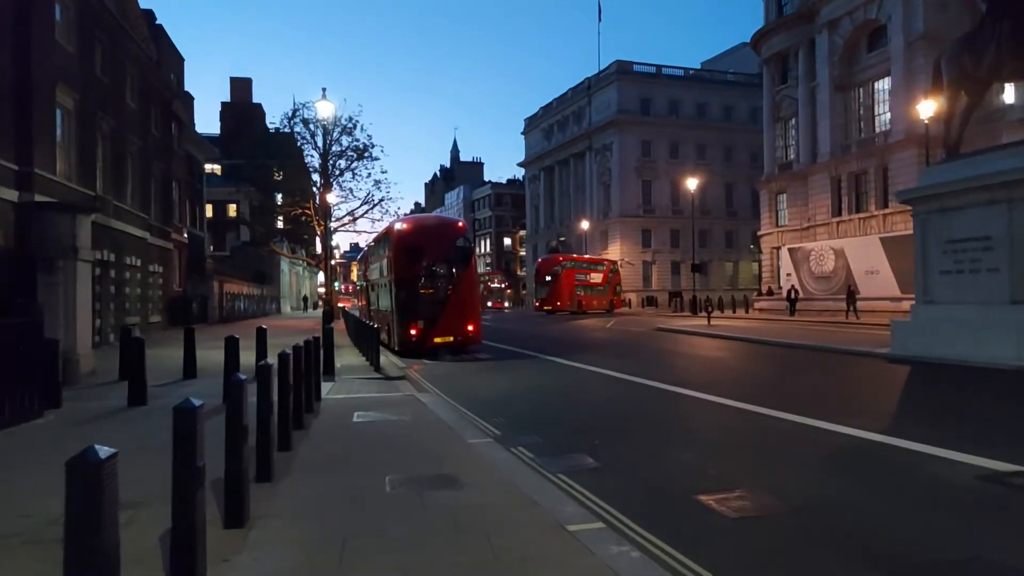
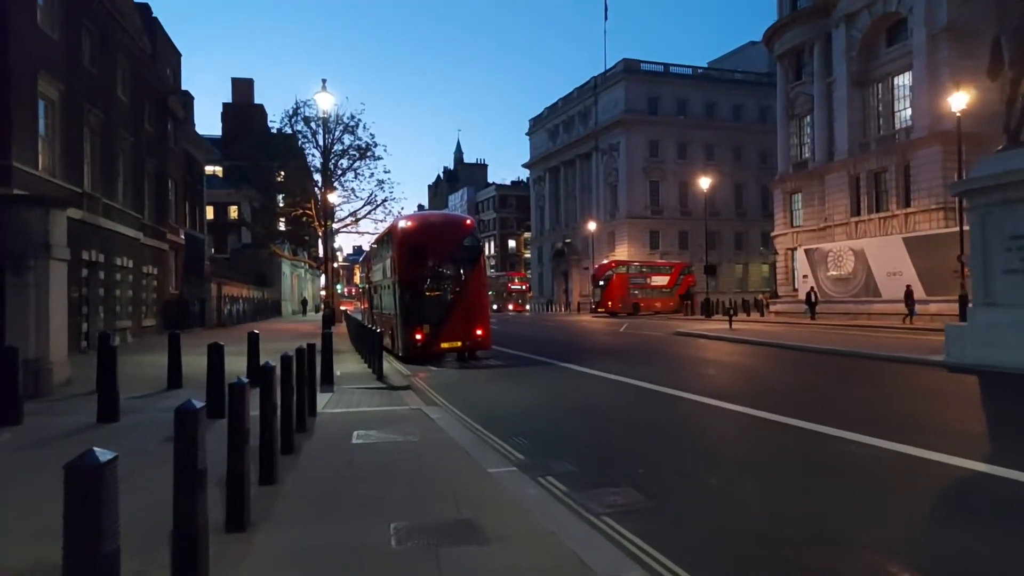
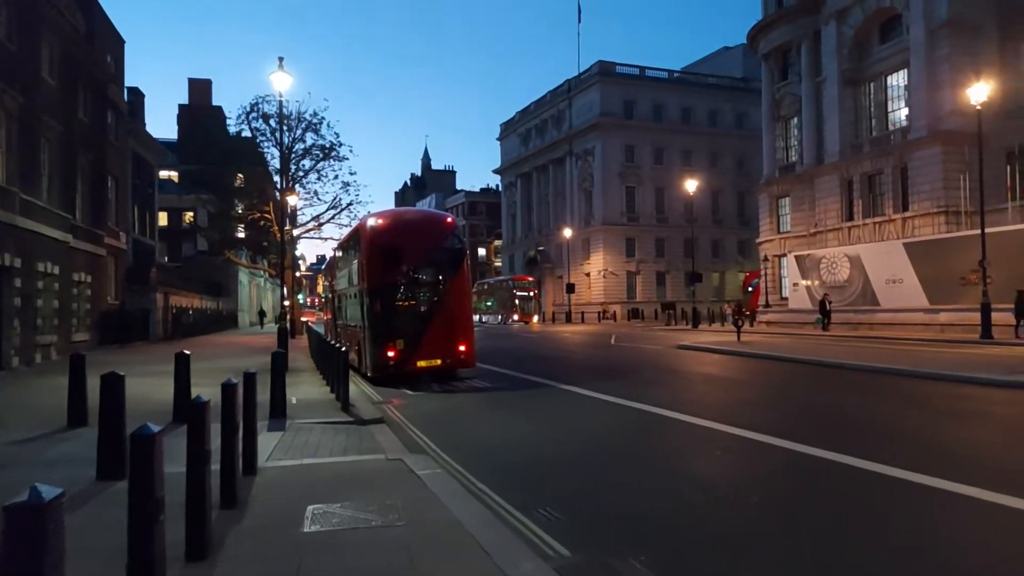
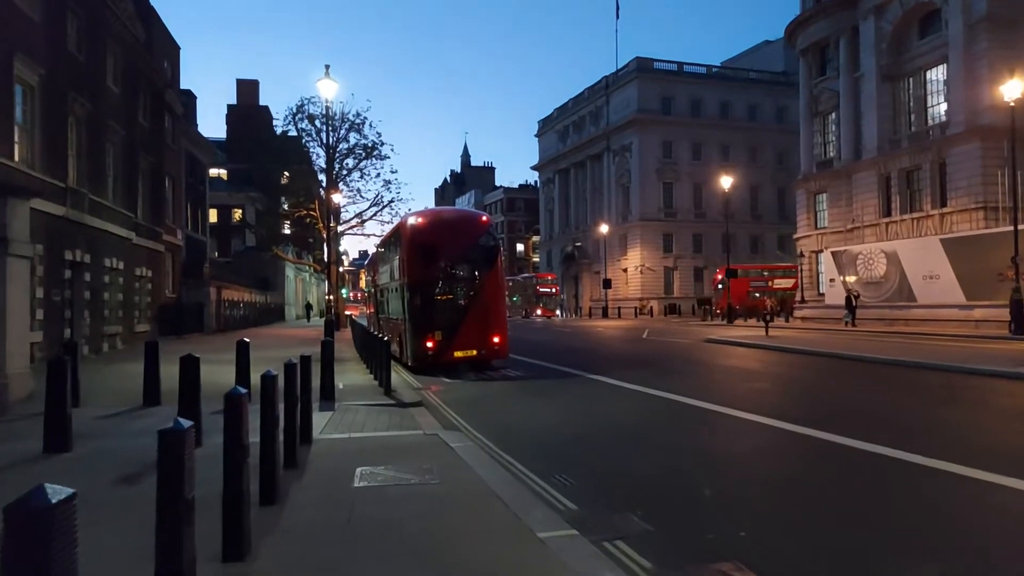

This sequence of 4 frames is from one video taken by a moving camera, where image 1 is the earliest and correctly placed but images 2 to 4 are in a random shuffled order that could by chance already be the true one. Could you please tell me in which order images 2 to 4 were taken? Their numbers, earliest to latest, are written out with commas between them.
2, 4, 3
